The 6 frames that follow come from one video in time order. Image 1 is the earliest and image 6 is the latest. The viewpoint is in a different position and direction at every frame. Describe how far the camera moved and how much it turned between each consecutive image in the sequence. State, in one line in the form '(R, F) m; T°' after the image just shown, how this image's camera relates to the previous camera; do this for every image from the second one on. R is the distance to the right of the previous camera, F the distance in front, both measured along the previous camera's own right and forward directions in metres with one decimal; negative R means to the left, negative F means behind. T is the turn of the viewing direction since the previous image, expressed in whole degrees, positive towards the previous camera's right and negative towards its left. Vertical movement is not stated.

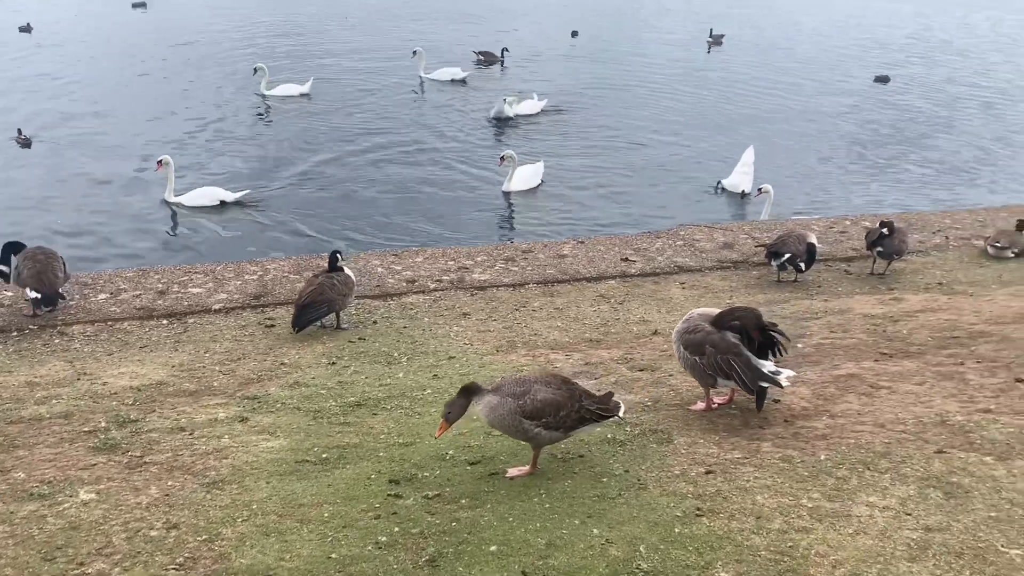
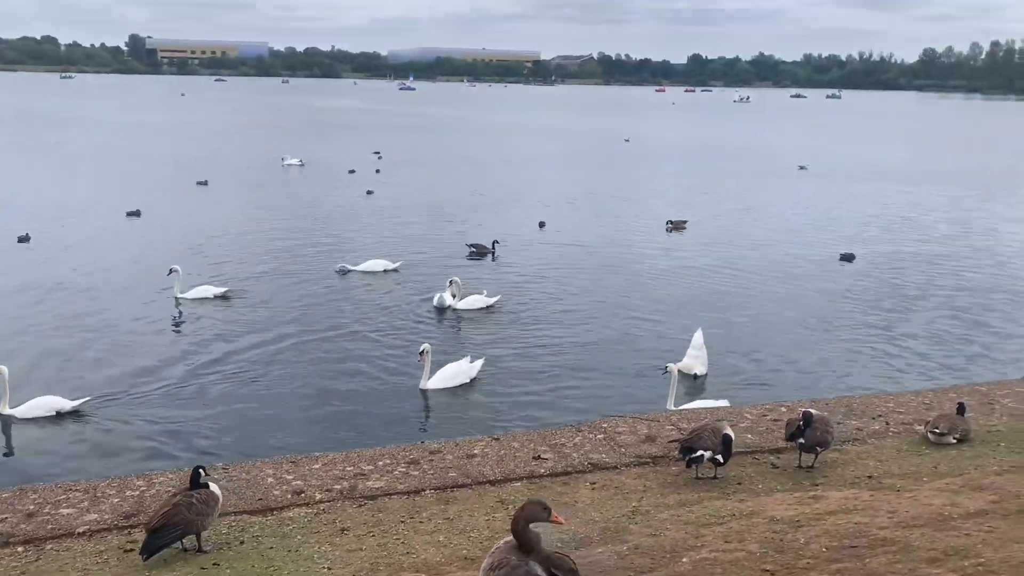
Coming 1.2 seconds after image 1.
(+1.7, +0.5) m; -1°
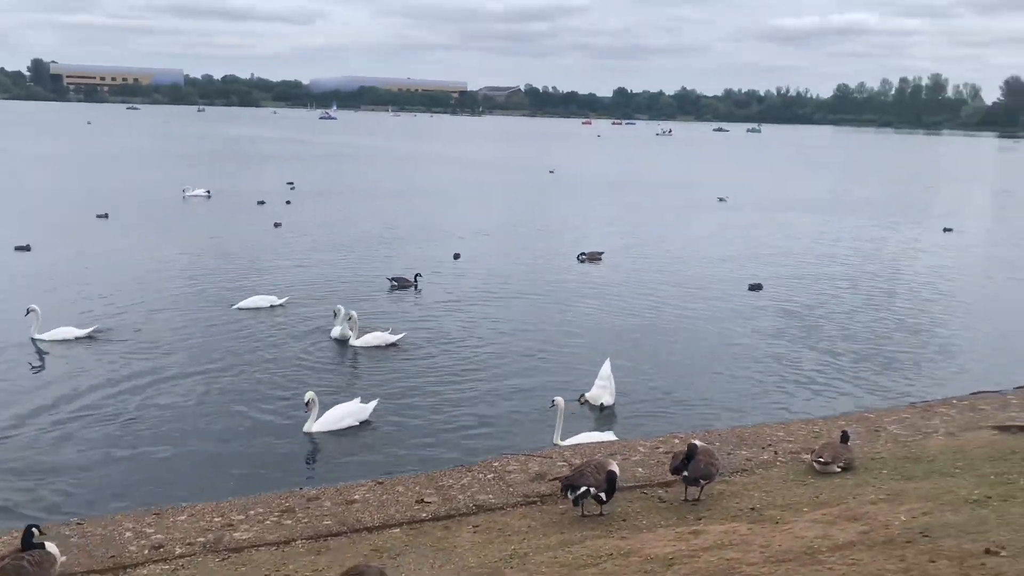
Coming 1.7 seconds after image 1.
(+0.8, +0.3) m; +4°
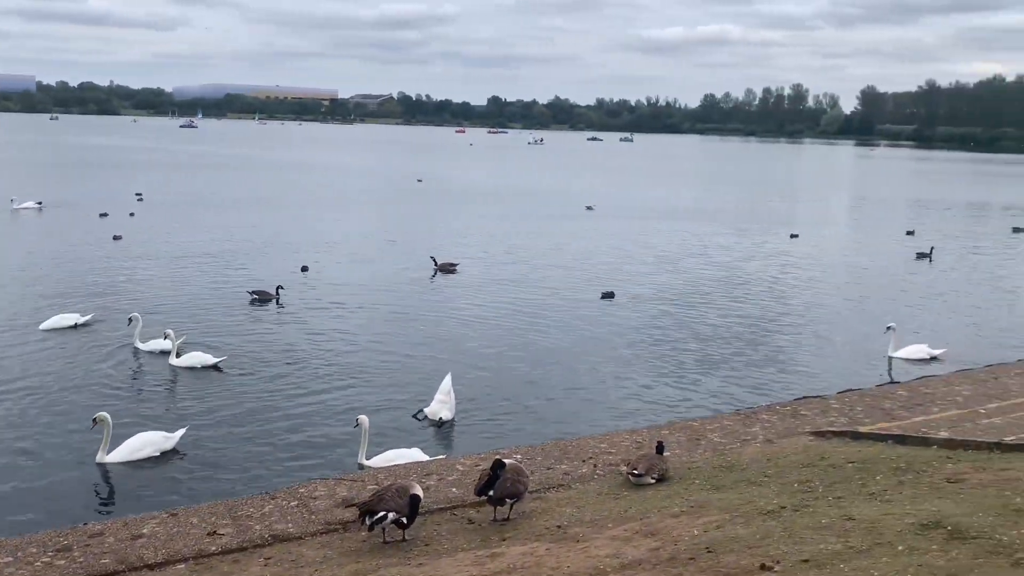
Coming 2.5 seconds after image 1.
(+1.2, +0.5) m; +7°
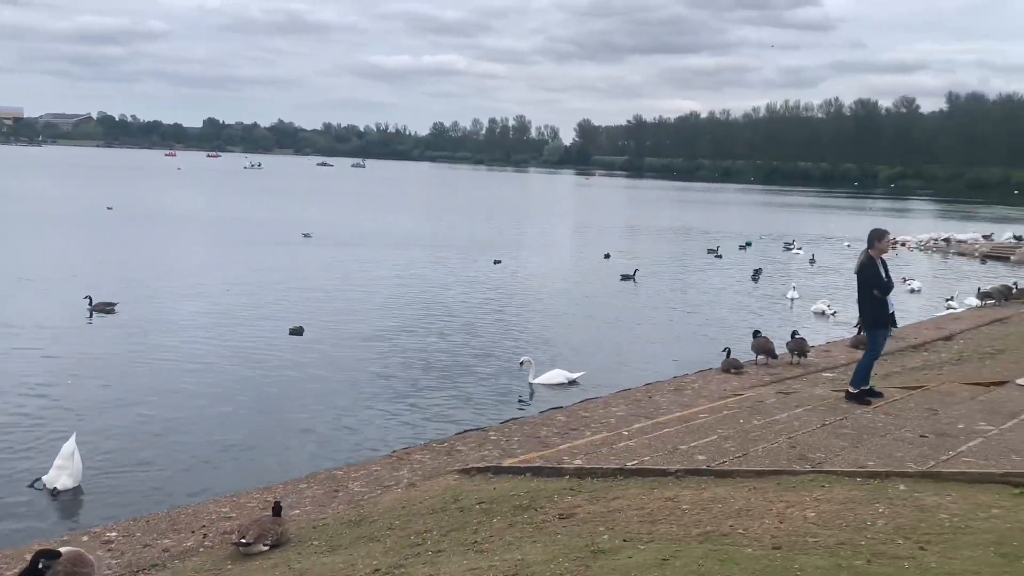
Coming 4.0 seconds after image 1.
(+2.1, +1.0) m; +16°
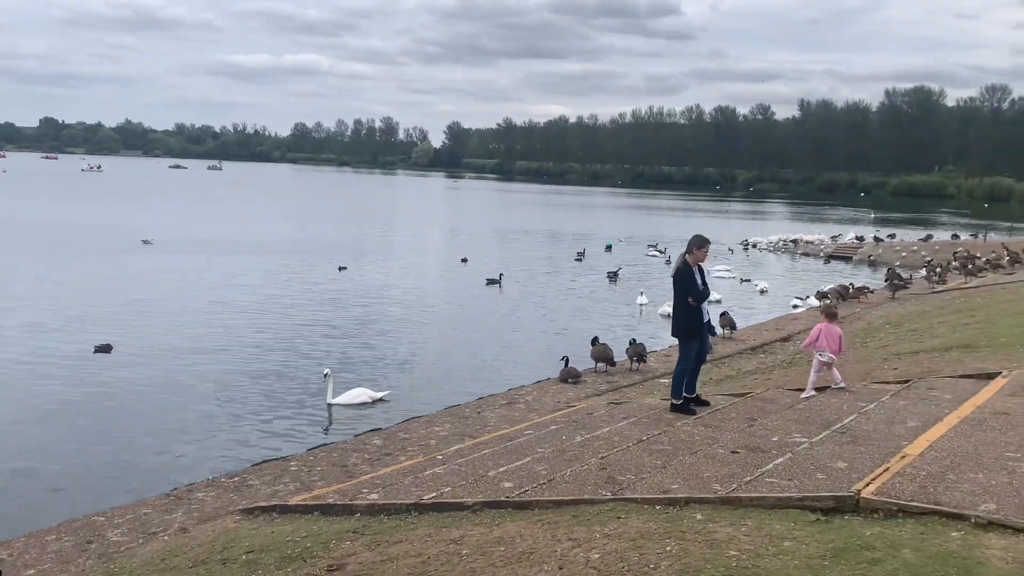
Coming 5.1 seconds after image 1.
(+1.2, +1.1) m; +8°
